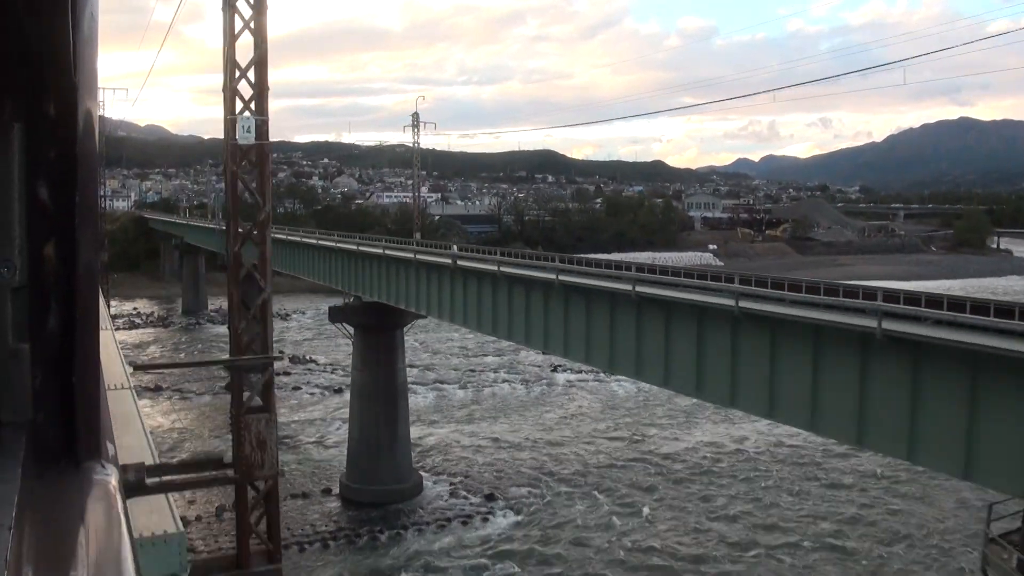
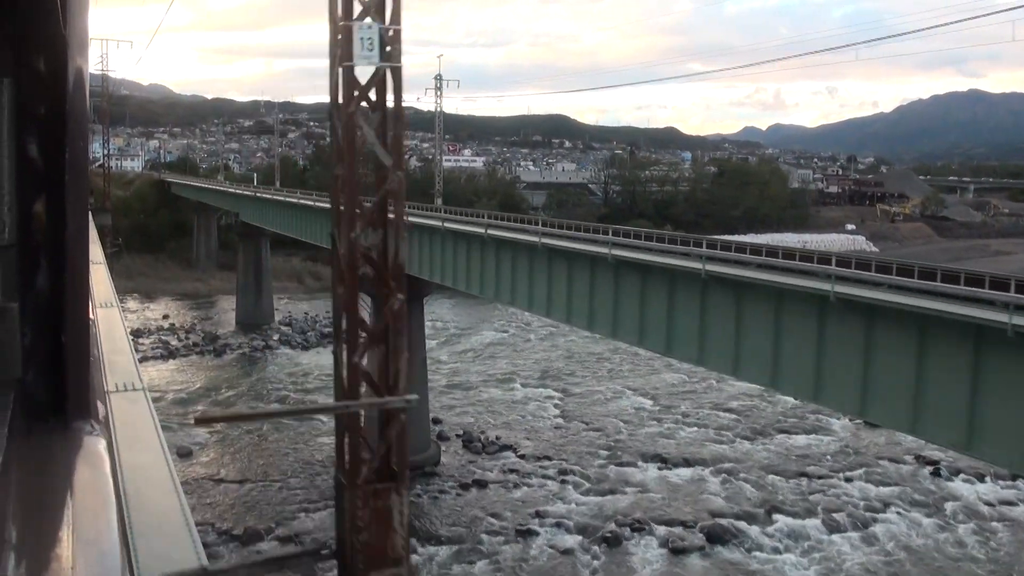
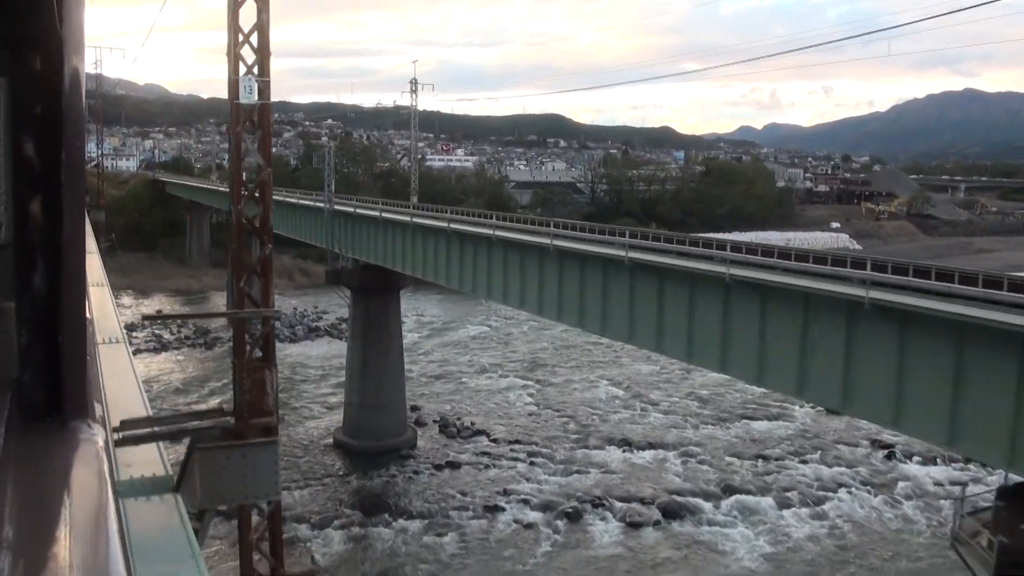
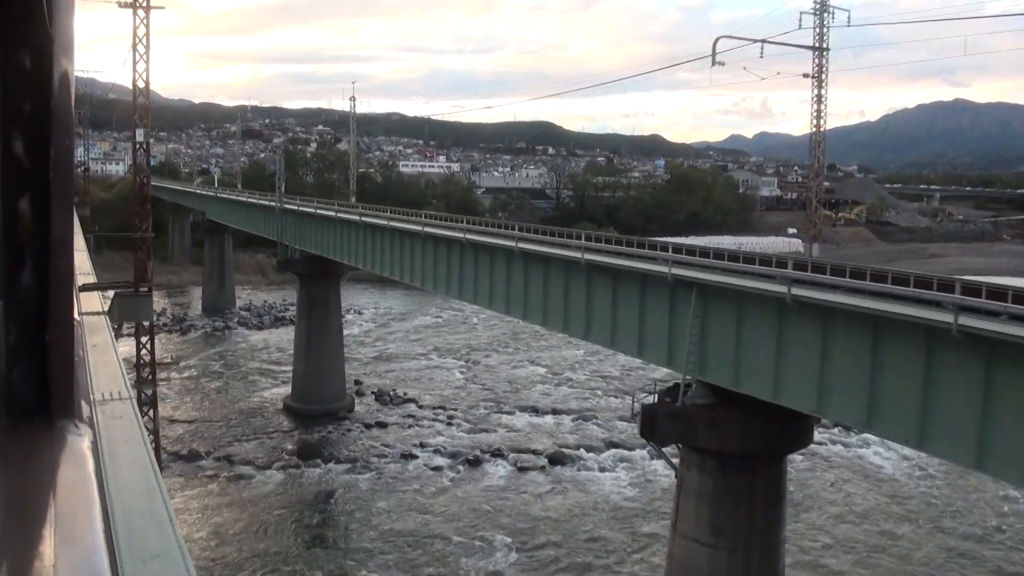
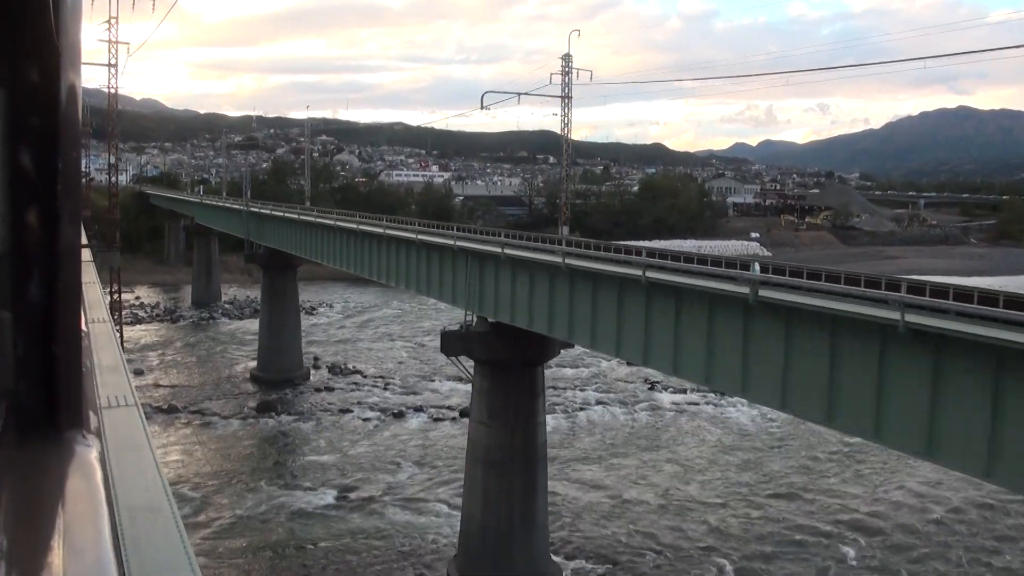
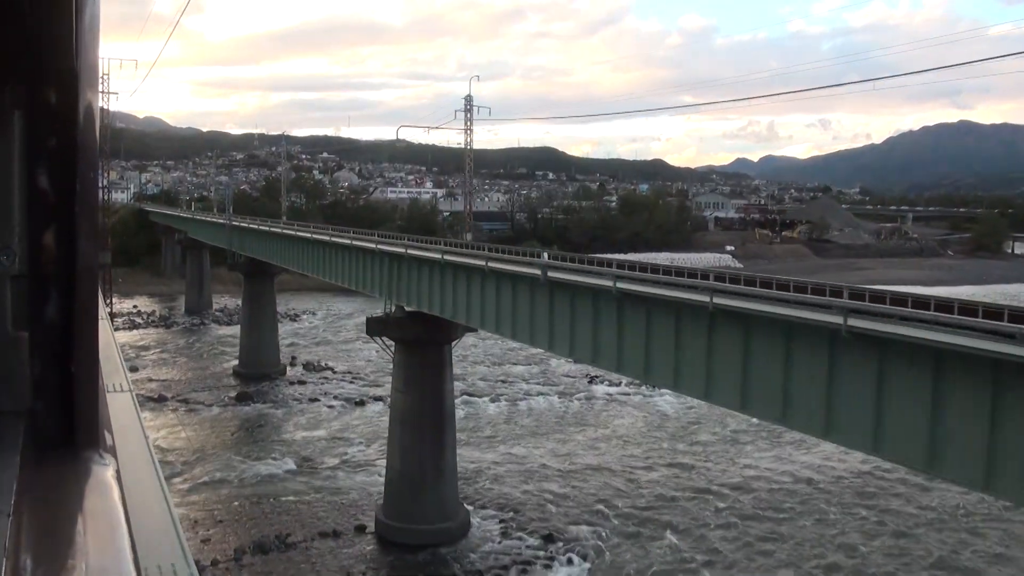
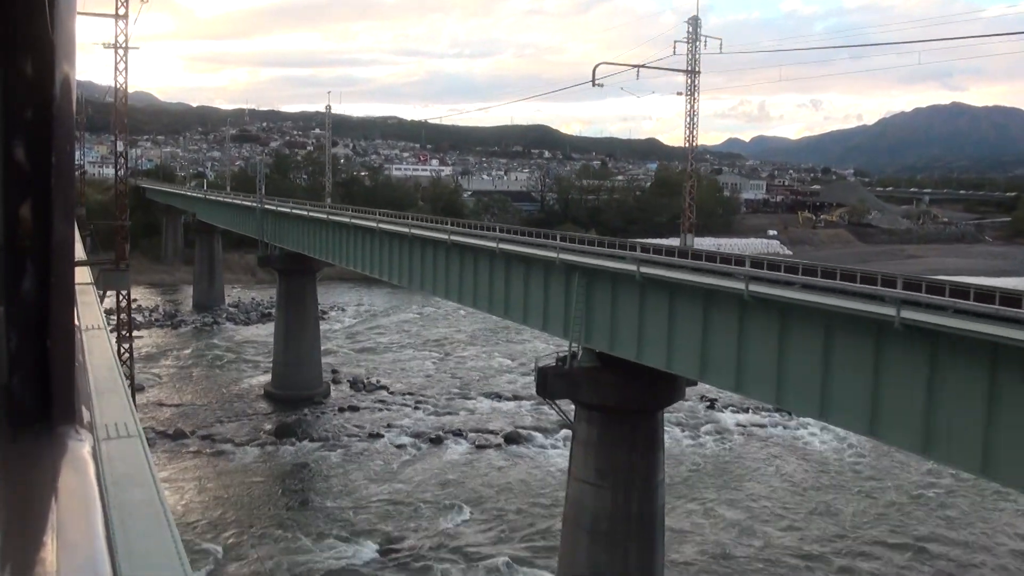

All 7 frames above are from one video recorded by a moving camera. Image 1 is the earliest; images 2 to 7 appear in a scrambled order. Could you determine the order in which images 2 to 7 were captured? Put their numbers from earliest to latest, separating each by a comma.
6, 5, 7, 4, 3, 2
